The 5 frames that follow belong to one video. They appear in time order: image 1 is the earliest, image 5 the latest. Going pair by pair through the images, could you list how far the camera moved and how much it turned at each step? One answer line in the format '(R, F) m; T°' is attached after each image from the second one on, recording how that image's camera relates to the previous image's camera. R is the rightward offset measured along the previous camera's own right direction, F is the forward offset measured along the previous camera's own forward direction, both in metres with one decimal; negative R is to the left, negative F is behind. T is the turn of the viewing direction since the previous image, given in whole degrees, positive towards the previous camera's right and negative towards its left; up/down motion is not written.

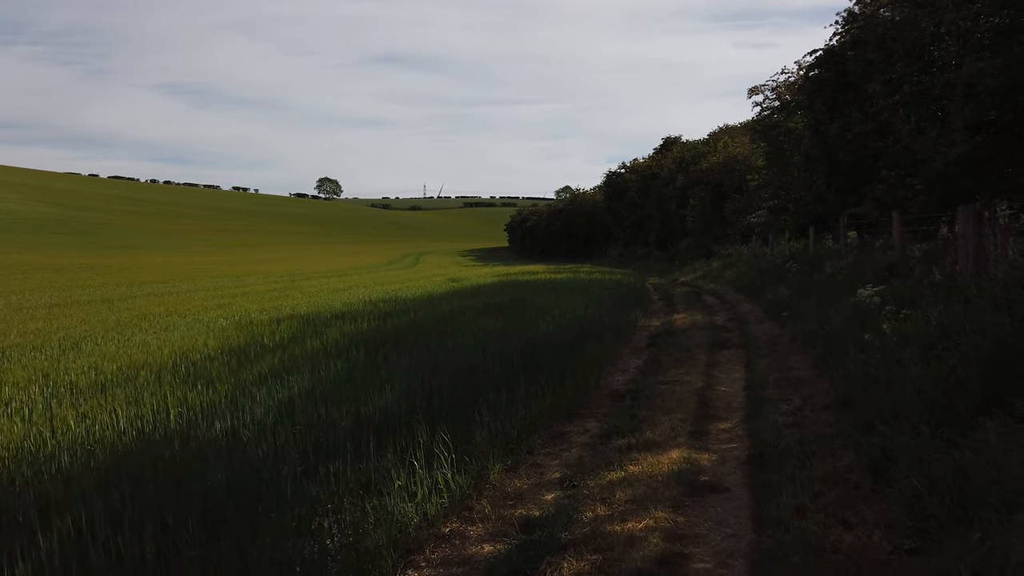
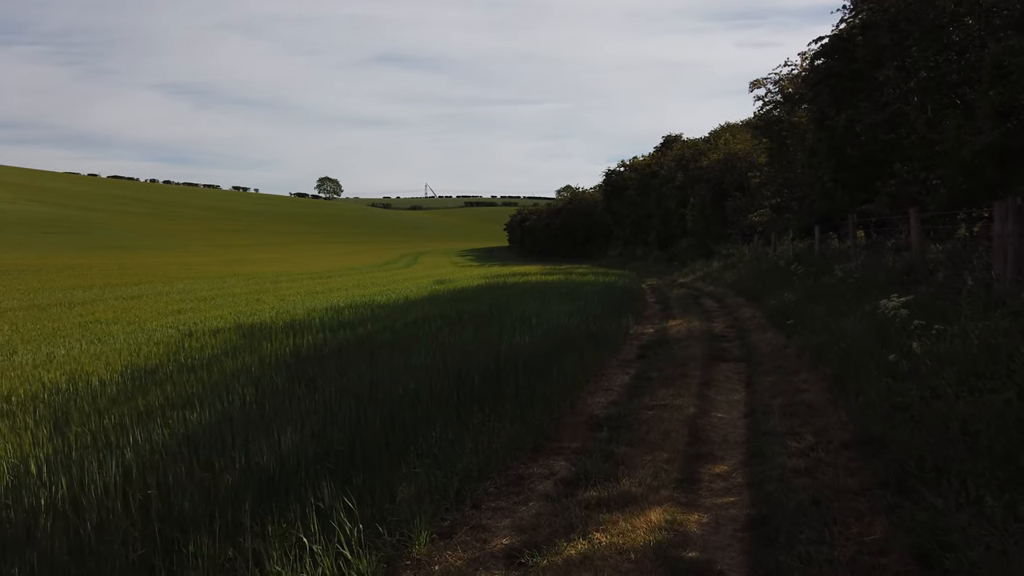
(+0.3, +1.1) m; 0°
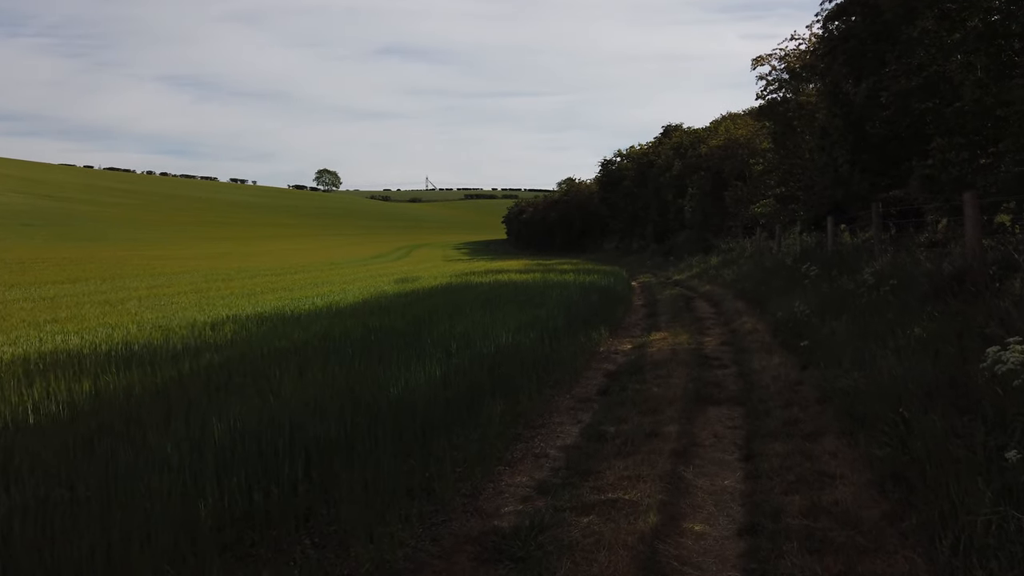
(+0.8, +2.5) m; 0°
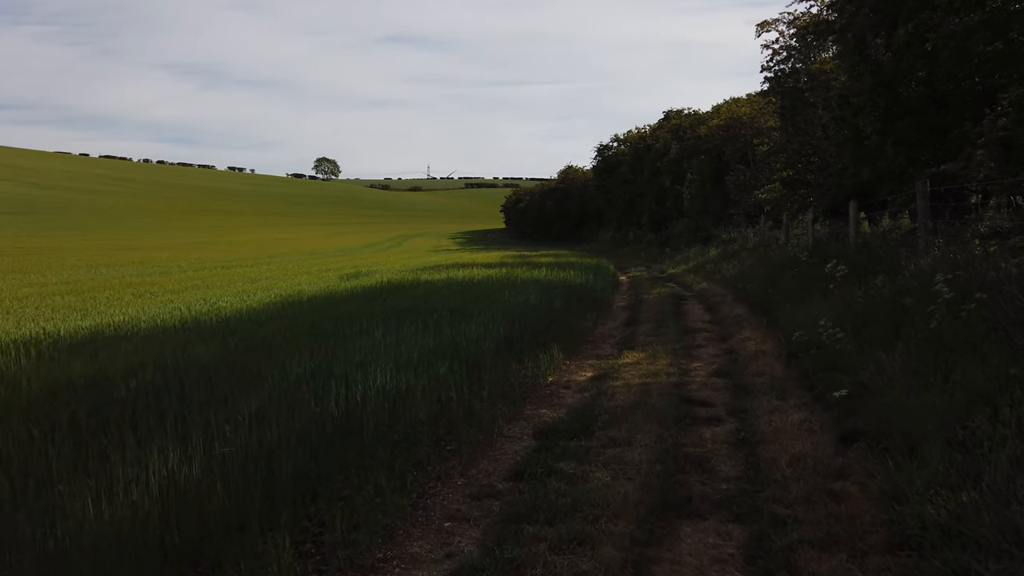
(+0.8, +2.8) m; 0°
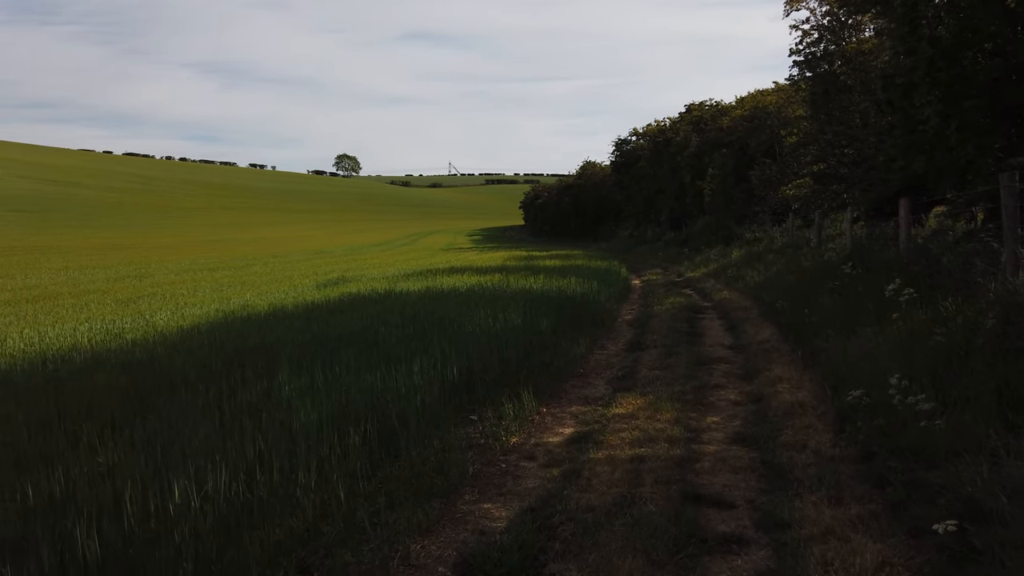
(+0.5, +1.9) m; -2°
